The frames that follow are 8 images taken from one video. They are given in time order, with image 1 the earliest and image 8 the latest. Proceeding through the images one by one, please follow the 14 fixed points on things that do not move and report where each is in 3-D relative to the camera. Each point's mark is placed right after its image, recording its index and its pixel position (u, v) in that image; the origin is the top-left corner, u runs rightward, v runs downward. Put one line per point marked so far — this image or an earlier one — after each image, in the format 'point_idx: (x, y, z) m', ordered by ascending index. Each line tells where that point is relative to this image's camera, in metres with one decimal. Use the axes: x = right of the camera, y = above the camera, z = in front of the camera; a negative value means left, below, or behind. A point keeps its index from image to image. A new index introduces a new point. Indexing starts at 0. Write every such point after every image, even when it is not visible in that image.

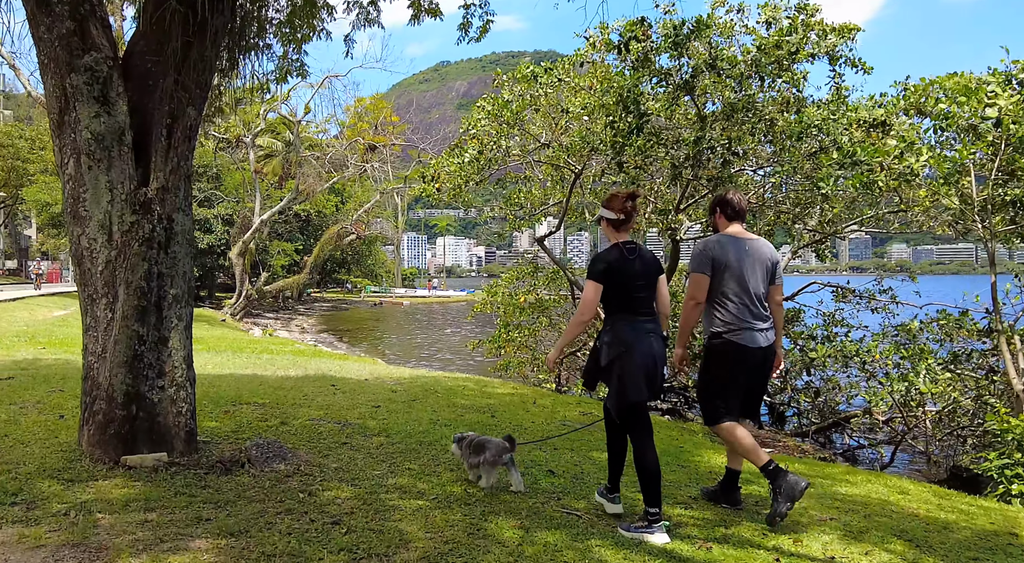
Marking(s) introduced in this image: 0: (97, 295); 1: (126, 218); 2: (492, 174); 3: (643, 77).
0: (-2.6, -0.1, +4.3) m
1: (-2.4, +0.4, +4.3) m
2: (-0.3, +1.7, +11.0) m
3: (+1.6, +2.6, +8.6) m
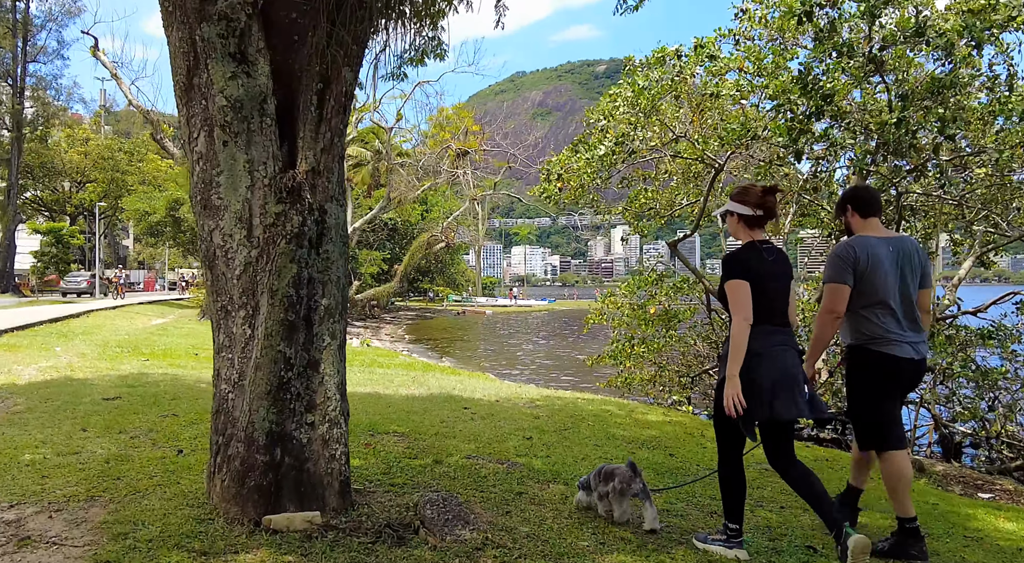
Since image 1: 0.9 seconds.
0: (-1.4, -0.1, +3.4) m
1: (-1.2, +0.4, +3.3) m
2: (+1.6, +1.6, +9.9) m
3: (+3.3, +2.5, +7.2) m
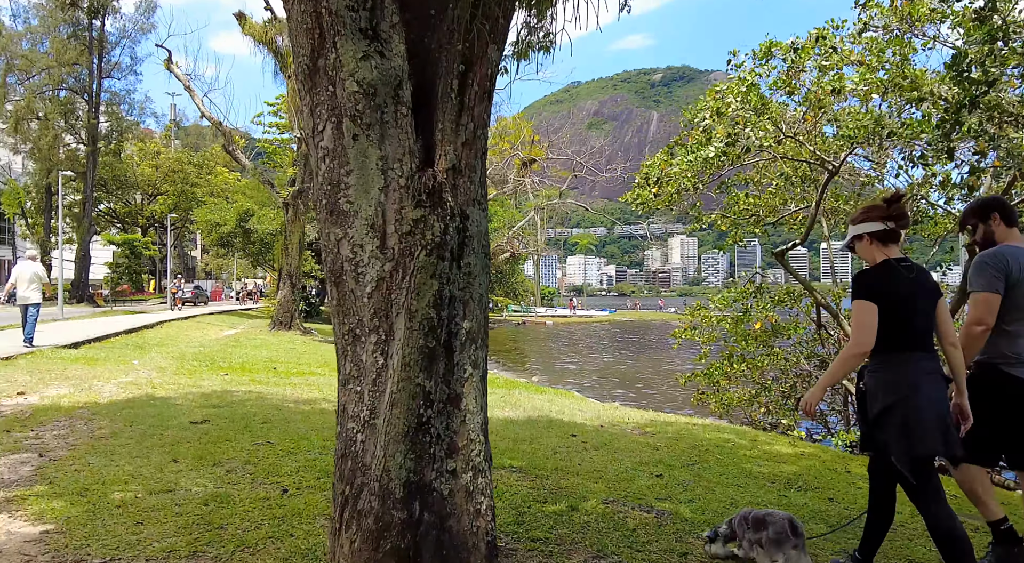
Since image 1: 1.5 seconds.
0: (-0.6, -0.2, +2.8) m
1: (-0.4, +0.3, +2.8) m
2: (+2.8, +1.4, +9.1) m
3: (+4.3, +2.3, +6.4) m
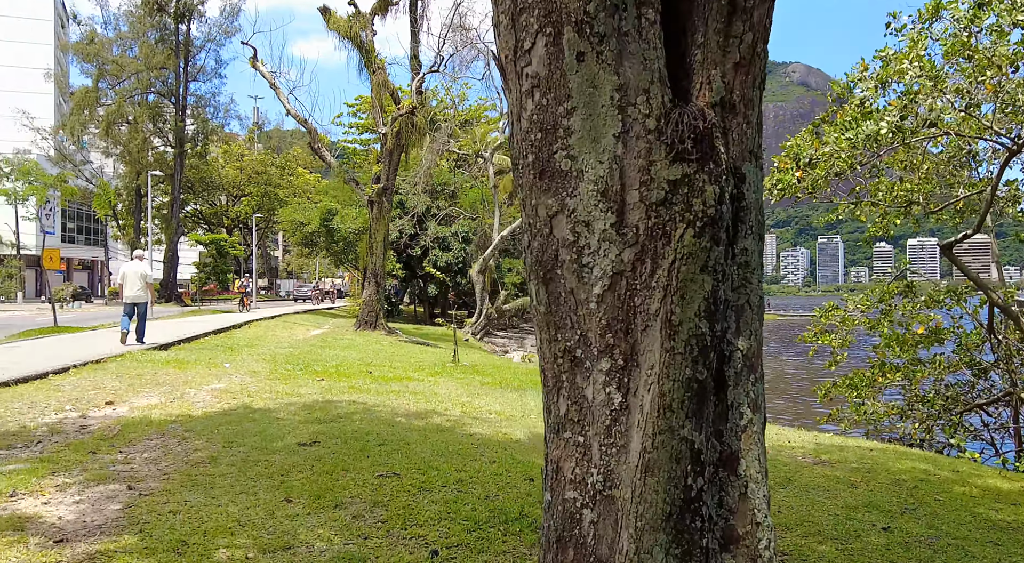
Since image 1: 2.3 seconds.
0: (+0.2, -0.2, +1.8) m
1: (+0.4, +0.3, +1.8) m
2: (+4.2, +1.5, +7.8) m
3: (+5.5, +2.4, +4.9) m
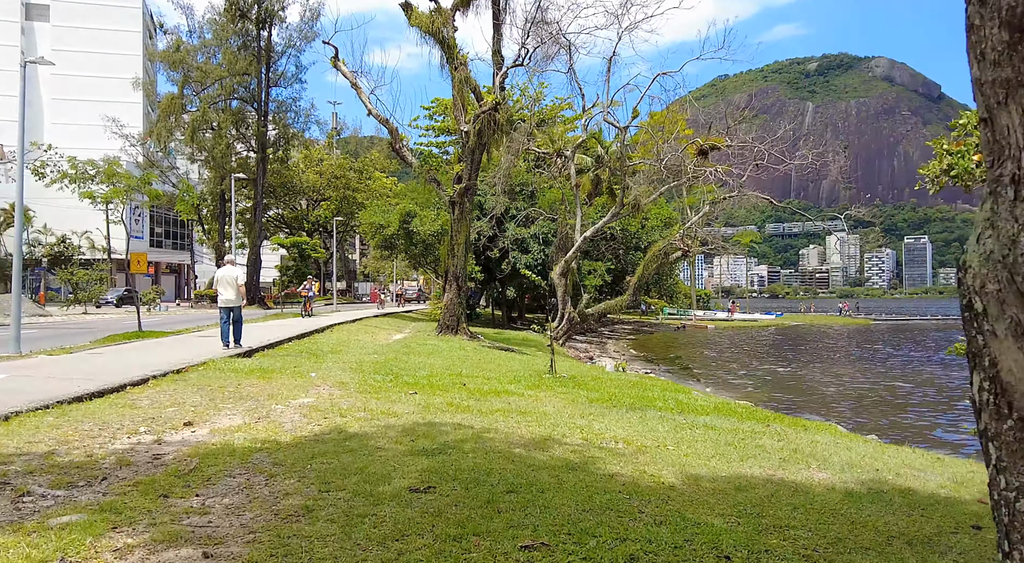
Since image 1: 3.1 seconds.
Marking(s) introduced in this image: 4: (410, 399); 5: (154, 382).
0: (+0.8, -0.2, +0.7) m
1: (+1.0, +0.3, +0.7) m
2: (+5.4, +1.4, +6.2) m
3: (+6.4, +2.3, +3.3) m
4: (-1.1, -1.3, +7.5) m
5: (-4.2, -1.2, +8.0) m
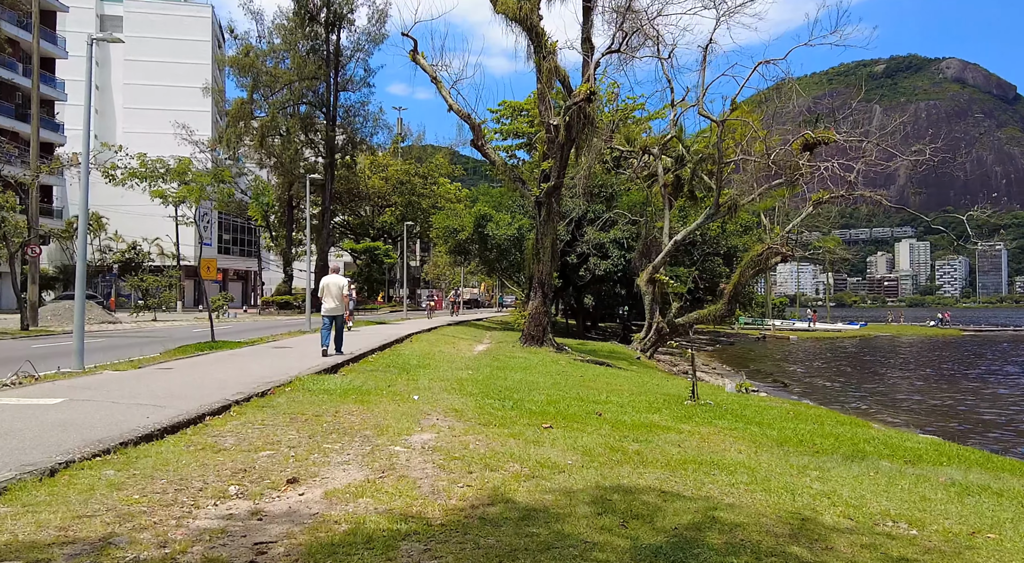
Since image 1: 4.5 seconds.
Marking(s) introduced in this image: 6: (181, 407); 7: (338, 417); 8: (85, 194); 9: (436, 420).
0: (+1.8, -0.2, -1.0) m
1: (+1.9, +0.3, -1.1) m
2: (+6.8, +1.4, +4.1) m
3: (+7.5, +2.3, +1.1) m
4: (+0.4, -1.4, +5.9) m
5: (-2.7, -1.3, +6.7) m
6: (-3.1, -1.2, +6.5) m
7: (-1.8, -1.3, +6.8) m
8: (-8.1, +1.7, +12.9) m
9: (-0.8, -1.4, +6.8) m
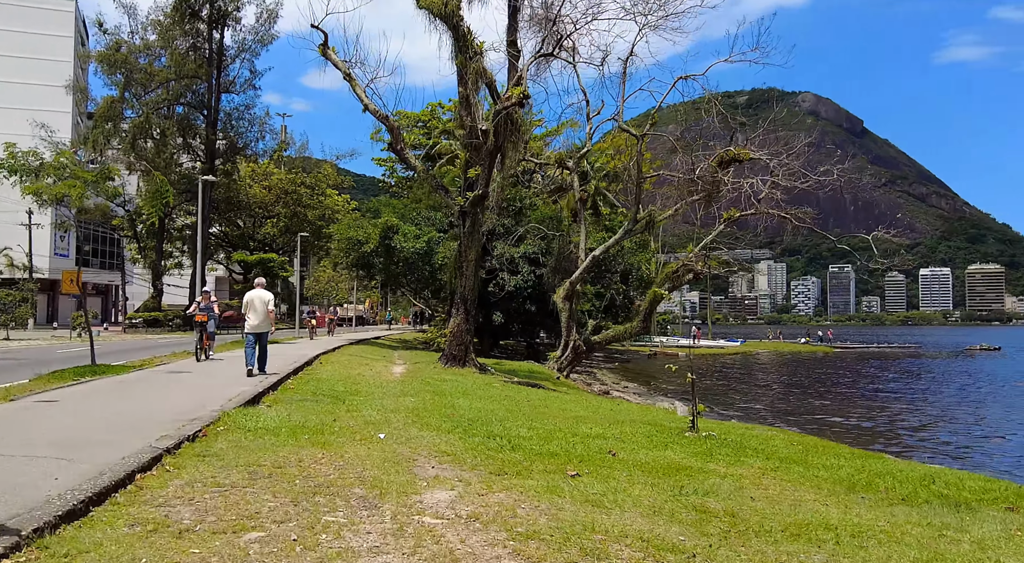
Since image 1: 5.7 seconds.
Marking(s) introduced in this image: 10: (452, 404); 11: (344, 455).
0: (+3.2, -0.2, -1.8) m
1: (+3.4, +0.3, -1.8) m
2: (+7.3, +1.2, +4.1) m
3: (+8.6, +2.2, +1.3) m
4: (+0.6, -1.5, +4.7) m
5: (-2.5, -1.3, +4.9) m
6: (-2.9, -1.3, +4.7) m
7: (-1.6, -1.4, +5.3) m
8: (-8.8, +1.5, +10.2) m
9: (-0.6, -1.5, +5.4) m
10: (-0.9, -1.9, +10.8) m
11: (-1.5, -1.5, +6.0) m
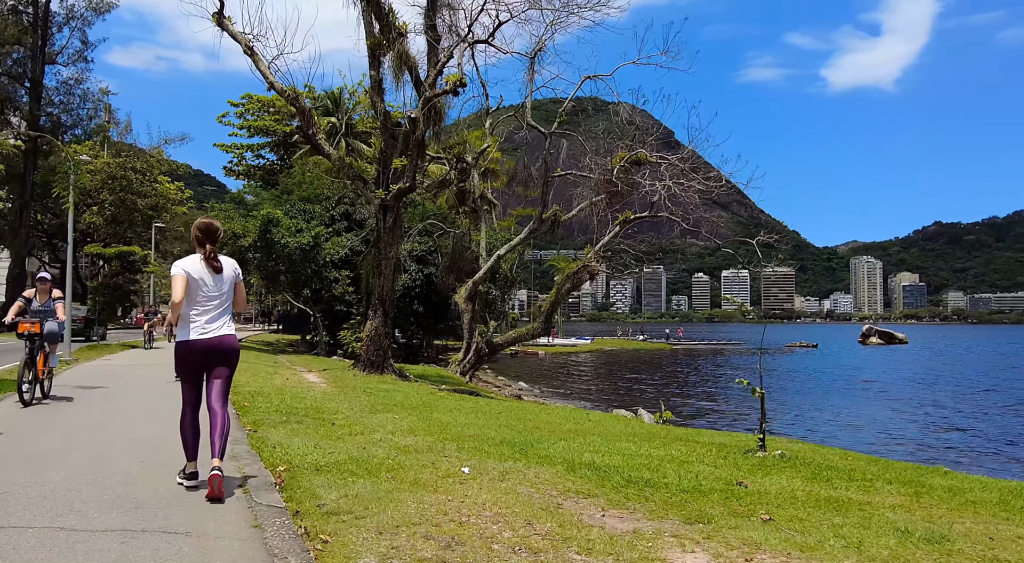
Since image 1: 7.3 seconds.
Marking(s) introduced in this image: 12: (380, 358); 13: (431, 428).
0: (+6.2, -0.4, -1.6) m
1: (+6.4, +0.1, -1.6) m
2: (+8.8, +1.0, +5.2) m
3: (+10.7, +1.9, +2.7) m
4: (+2.1, -1.6, +4.2) m
5: (-1.0, -1.4, +3.6) m
6: (-1.3, -1.3, +3.3) m
7: (-0.2, -1.5, +4.1) m
8: (-8.3, +1.6, +7.2) m
9: (+0.8, -1.6, +4.5) m
10: (-0.9, -2.0, +9.7) m
11: (-0.2, -1.6, +4.9) m
12: (-3.6, -2.0, +18.4) m
13: (-0.9, -1.9, +8.7) m
